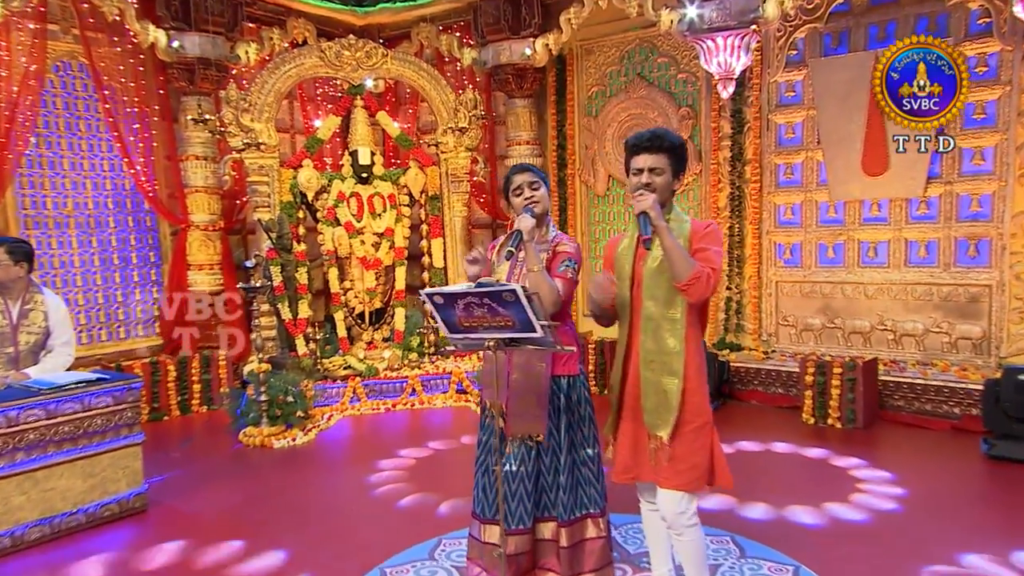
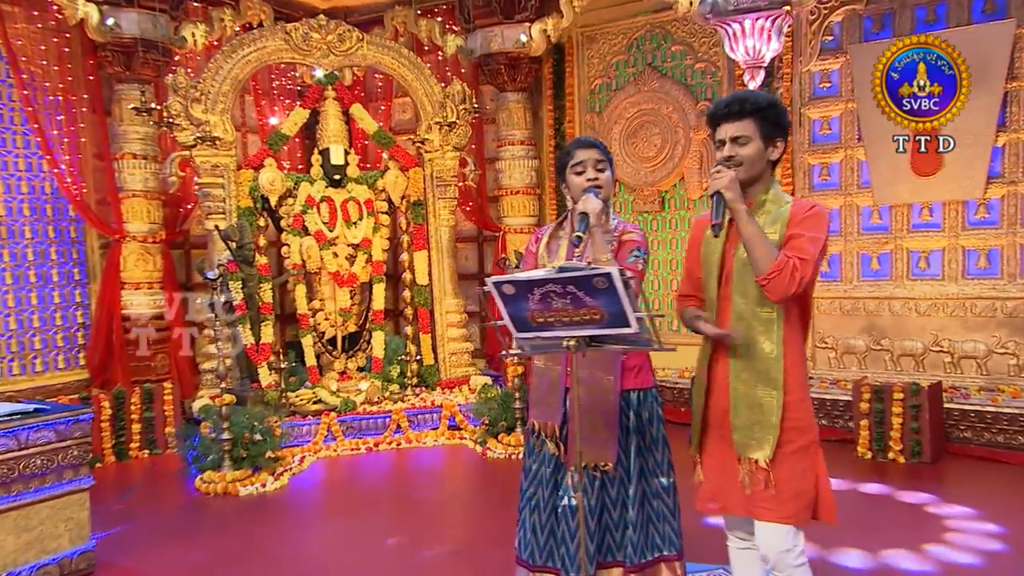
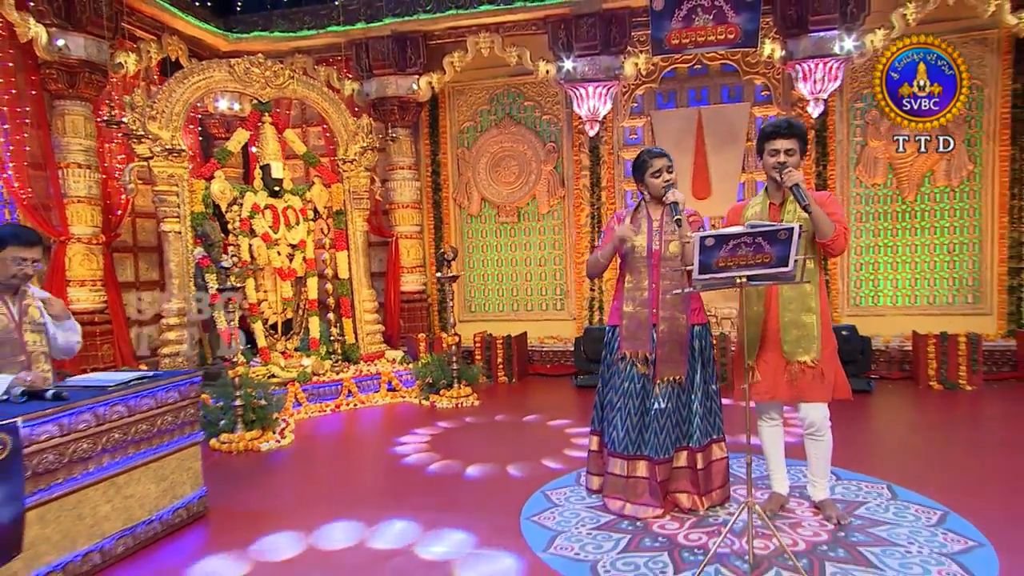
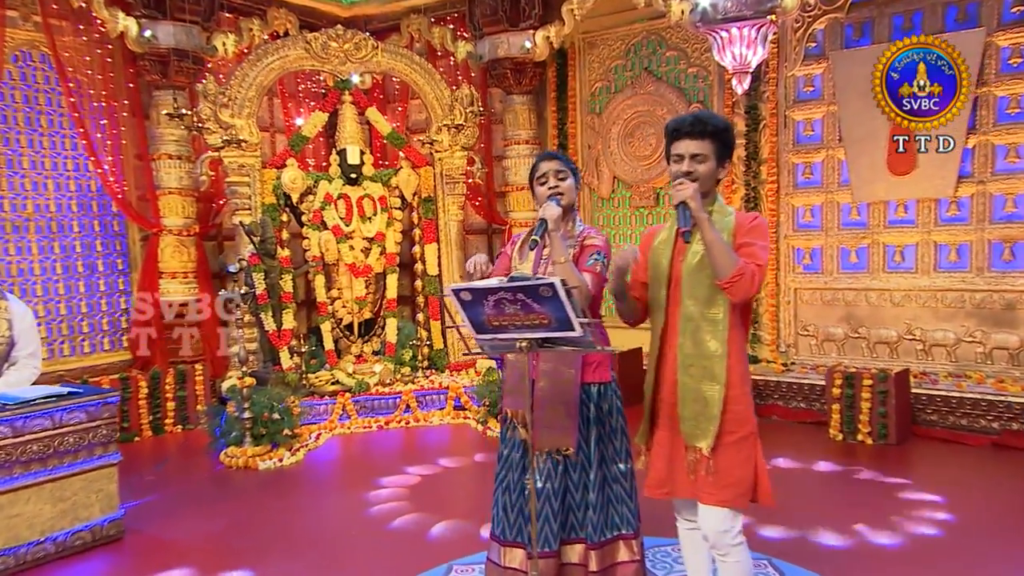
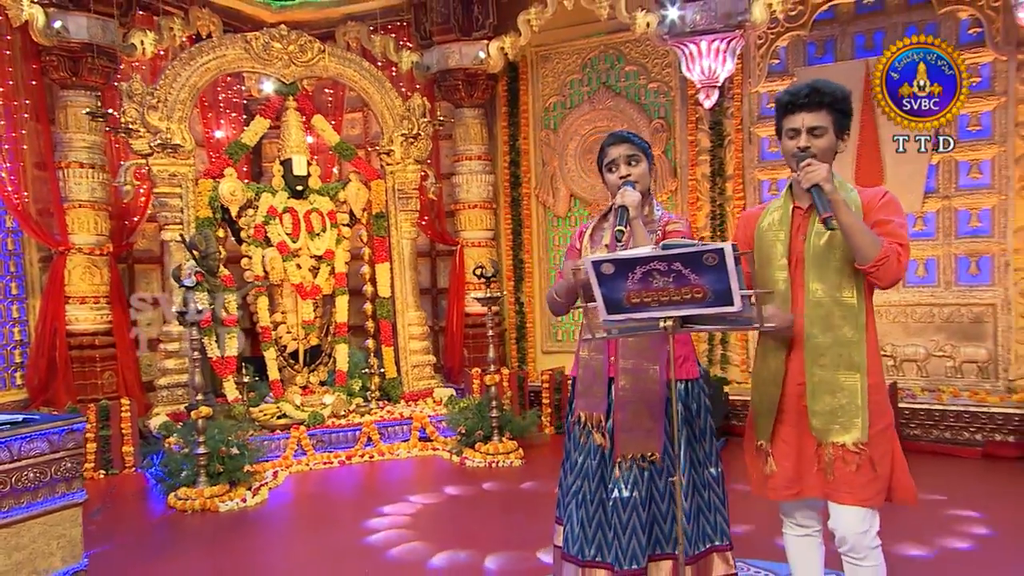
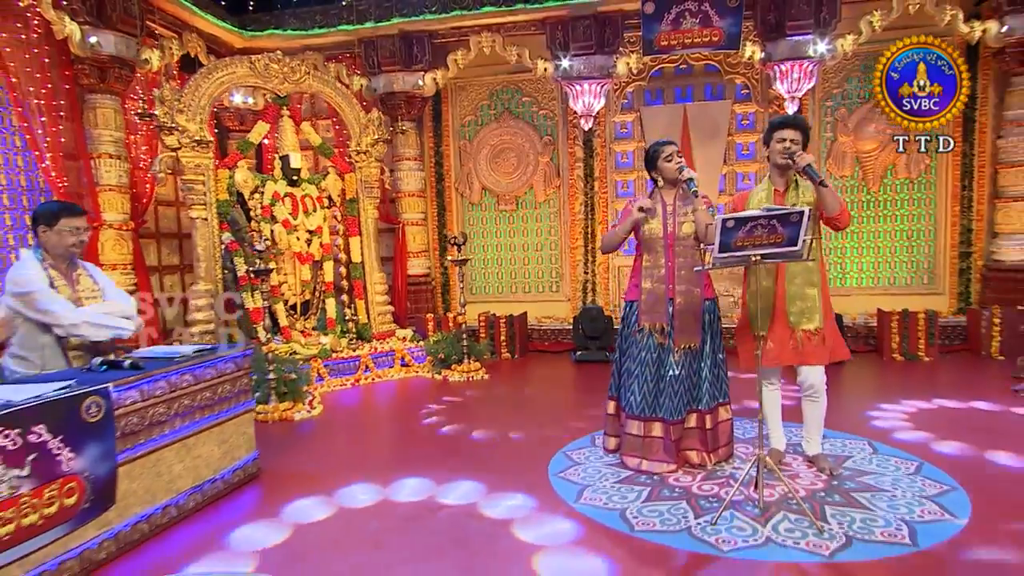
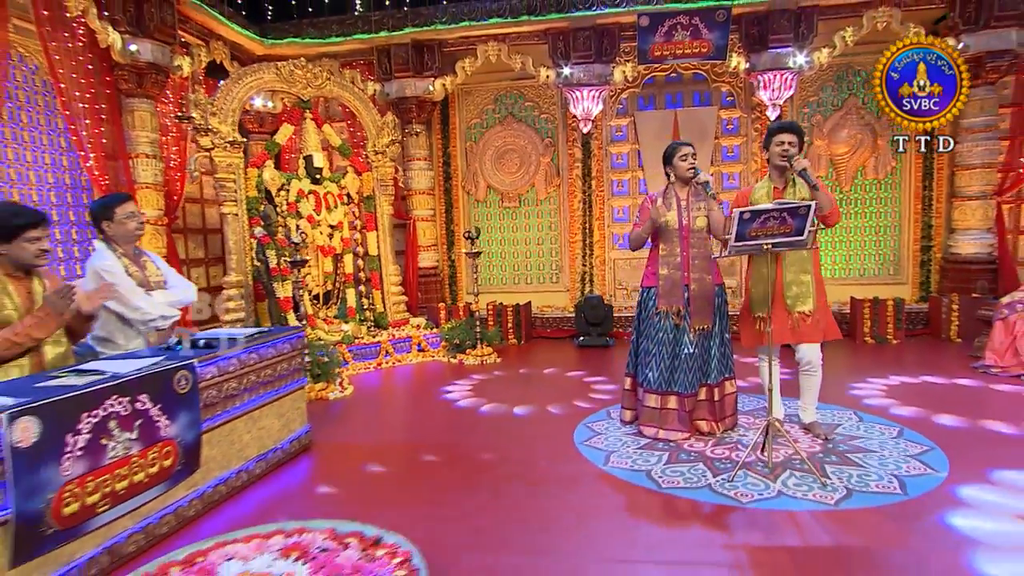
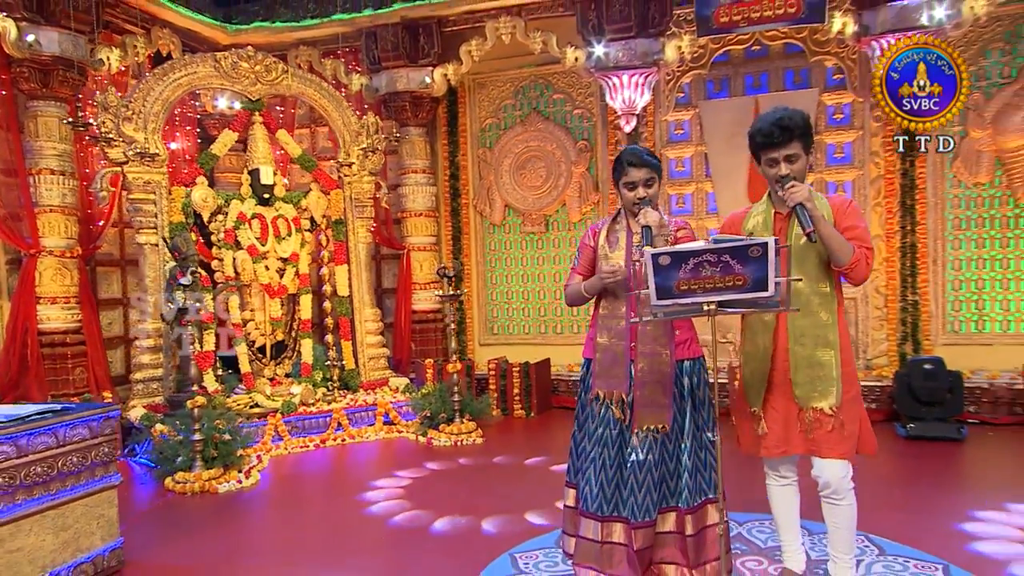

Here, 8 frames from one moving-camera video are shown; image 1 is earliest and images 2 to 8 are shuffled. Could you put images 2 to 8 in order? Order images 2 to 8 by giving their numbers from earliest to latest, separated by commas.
4, 2, 5, 8, 3, 6, 7
